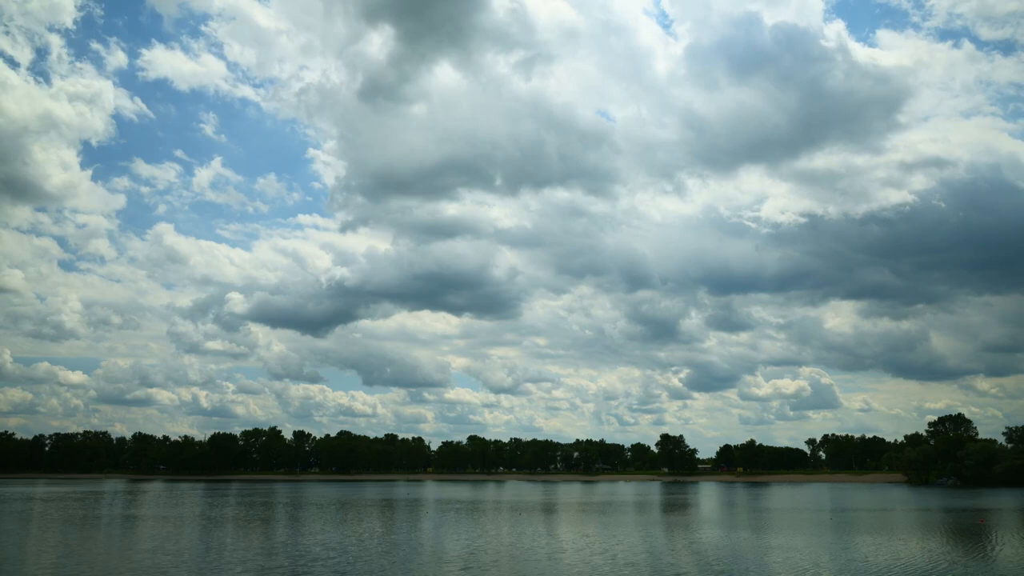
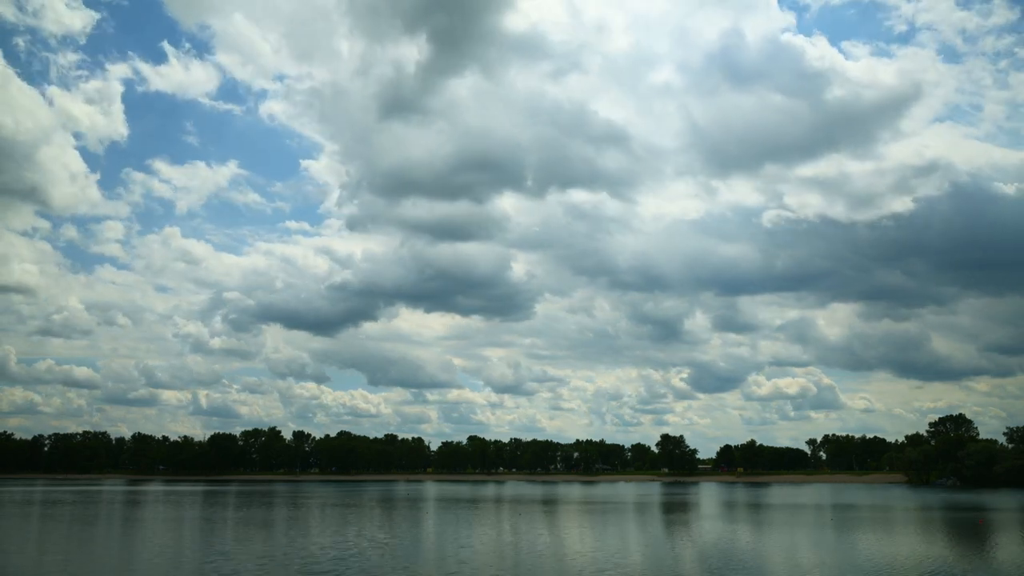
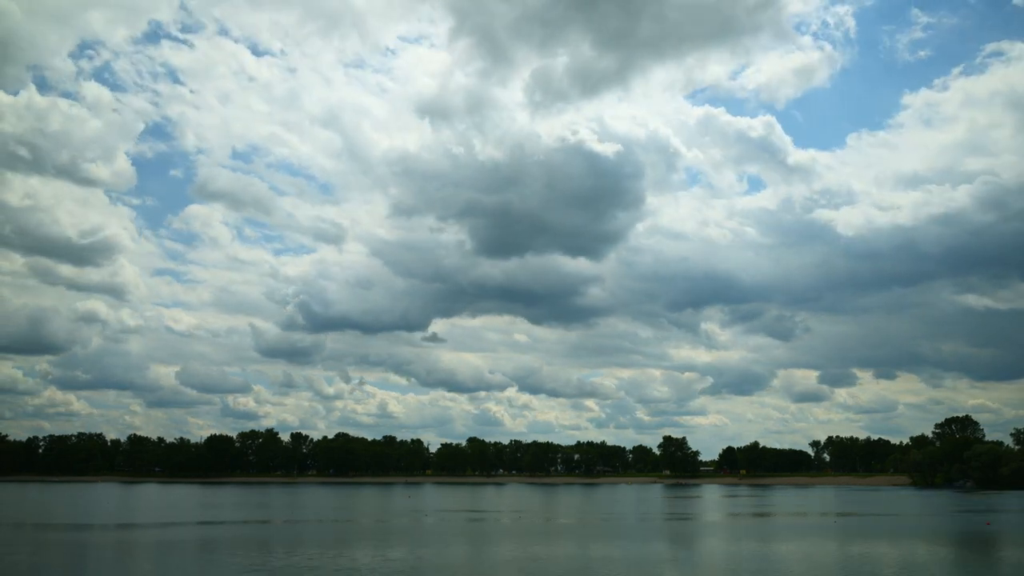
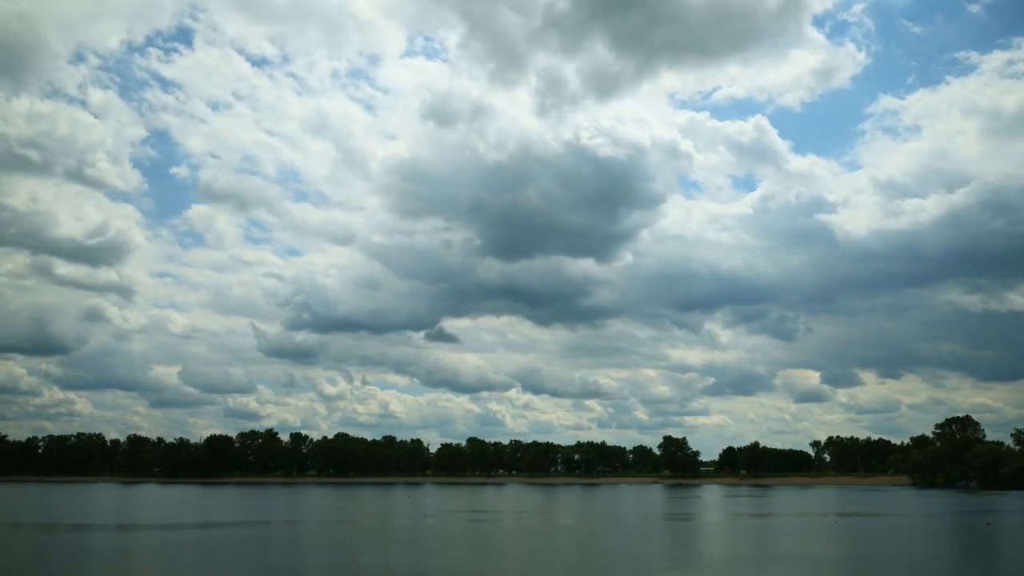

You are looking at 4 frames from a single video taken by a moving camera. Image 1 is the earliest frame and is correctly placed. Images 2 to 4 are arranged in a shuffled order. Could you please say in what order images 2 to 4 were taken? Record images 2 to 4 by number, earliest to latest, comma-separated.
2, 3, 4
